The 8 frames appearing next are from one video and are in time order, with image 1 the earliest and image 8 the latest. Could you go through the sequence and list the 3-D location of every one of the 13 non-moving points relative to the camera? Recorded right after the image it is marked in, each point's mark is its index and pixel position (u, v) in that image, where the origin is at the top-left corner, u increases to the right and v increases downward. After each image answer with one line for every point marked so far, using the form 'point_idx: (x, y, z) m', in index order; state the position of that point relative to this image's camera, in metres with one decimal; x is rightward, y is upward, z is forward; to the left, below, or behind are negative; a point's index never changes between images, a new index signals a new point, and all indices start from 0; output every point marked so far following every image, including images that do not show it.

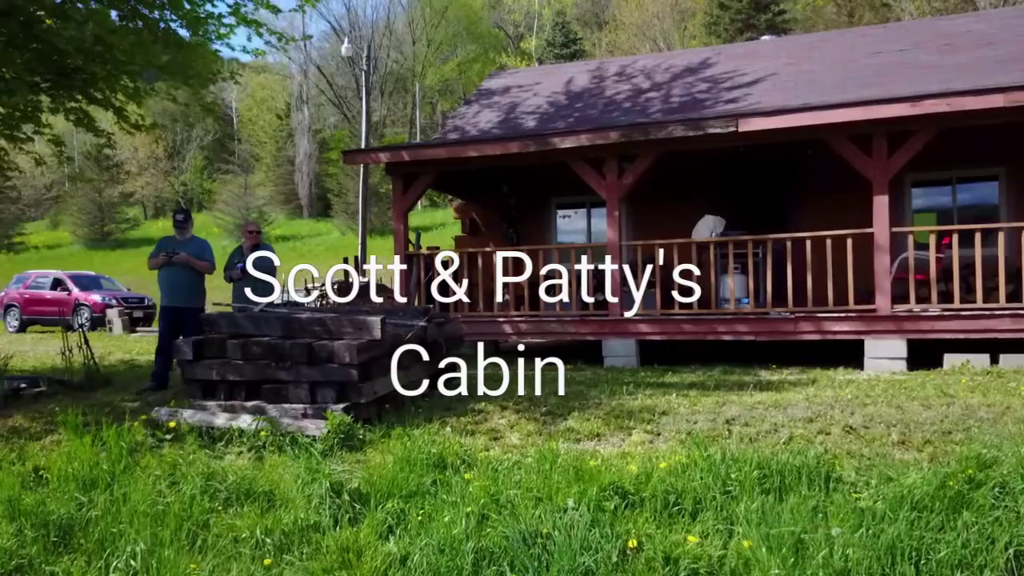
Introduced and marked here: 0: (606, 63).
0: (+0.8, +1.9, +12.8) m
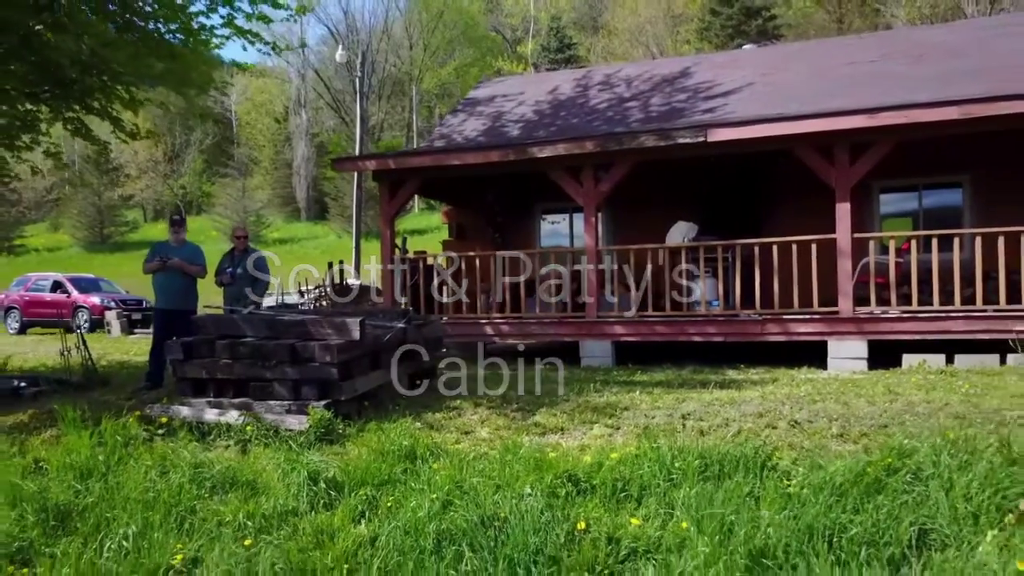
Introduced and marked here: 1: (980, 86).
0: (+0.7, +1.9, +13.2) m
1: (+2.9, +1.3, +9.2) m
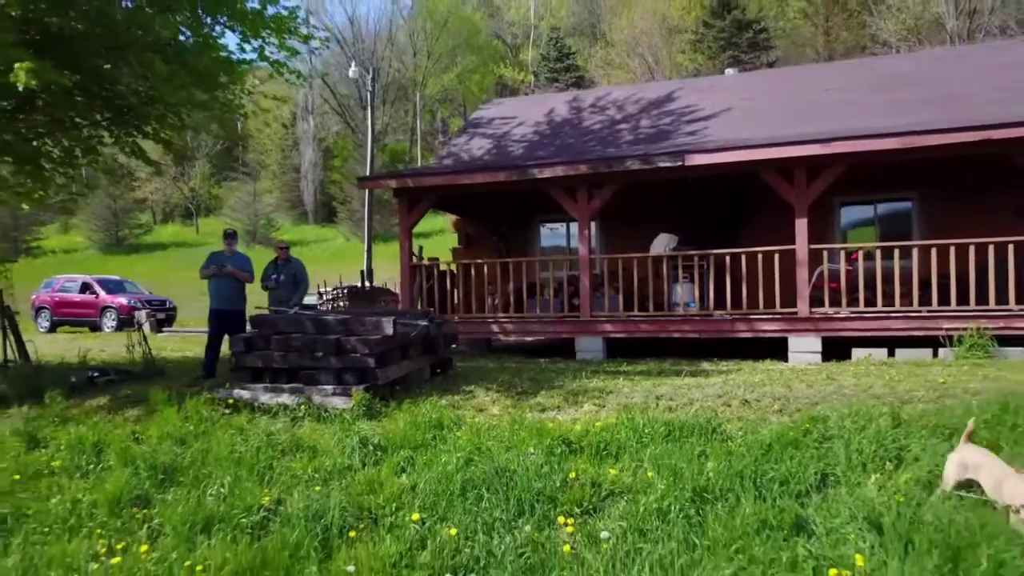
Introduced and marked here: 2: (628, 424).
0: (+0.7, +1.9, +14.5) m
1: (+2.9, +1.3, +10.6) m
2: (+0.5, -0.6, +6.1) m
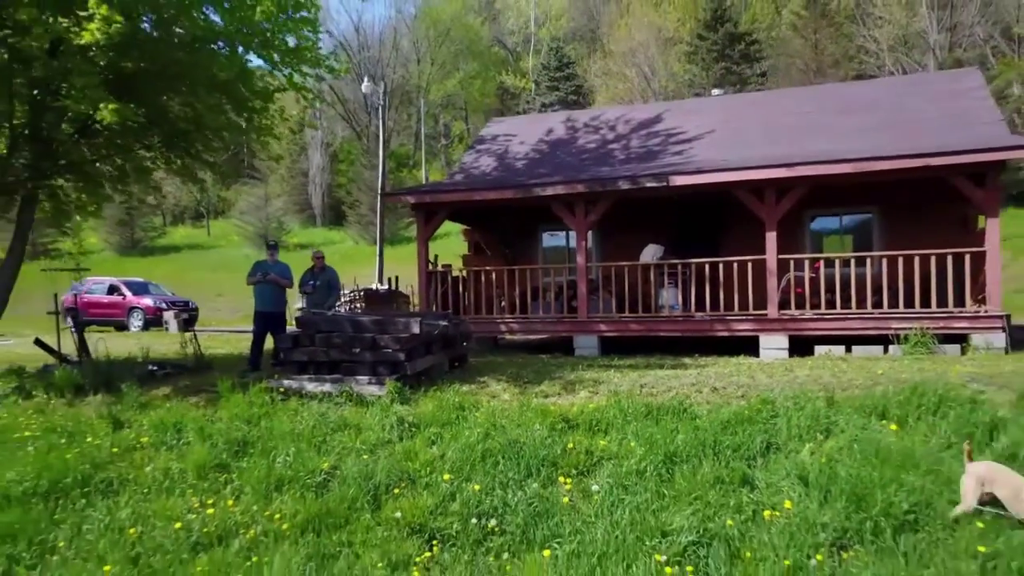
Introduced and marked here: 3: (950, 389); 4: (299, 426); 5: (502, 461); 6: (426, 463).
0: (+0.8, +1.8, +15.9) m
1: (+3.0, +1.2, +11.9) m
2: (+0.5, -0.6, +7.5) m
3: (+2.1, -0.5, +7.3) m
4: (-1.1, -0.7, +7.8) m
5: (0.0, -0.8, +6.8) m
6: (-0.4, -0.8, +6.9) m
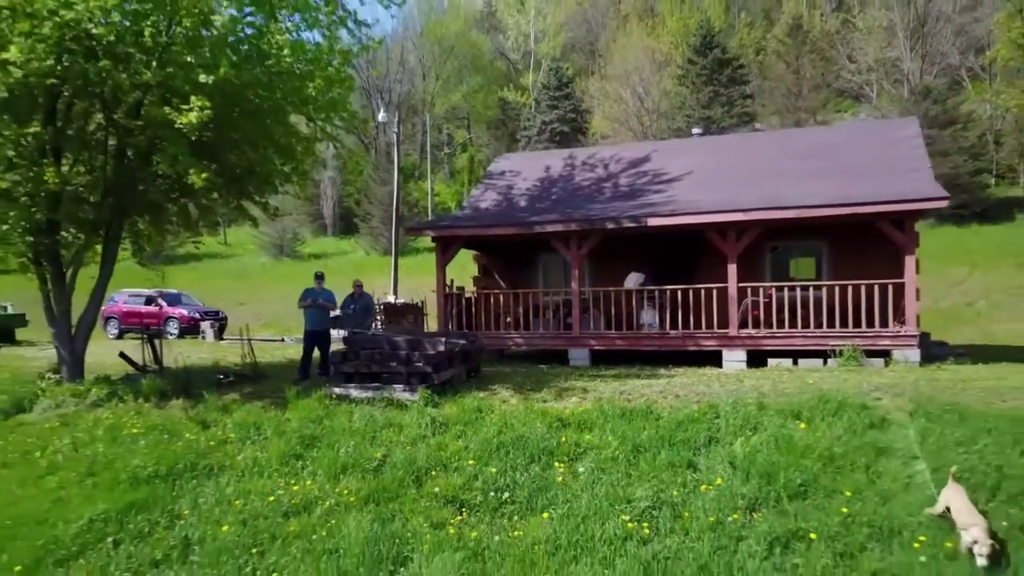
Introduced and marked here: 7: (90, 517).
0: (+0.8, +1.7, +18.1) m
1: (+3.0, +1.0, +14.2) m
2: (+0.6, -0.8, +9.7) m
3: (+2.2, -0.7, +9.5) m
4: (-1.1, -0.9, +10.0) m
5: (0.0, -1.0, +9.0) m
6: (-0.4, -1.0, +9.1) m
7: (-2.4, -1.3, +8.6) m
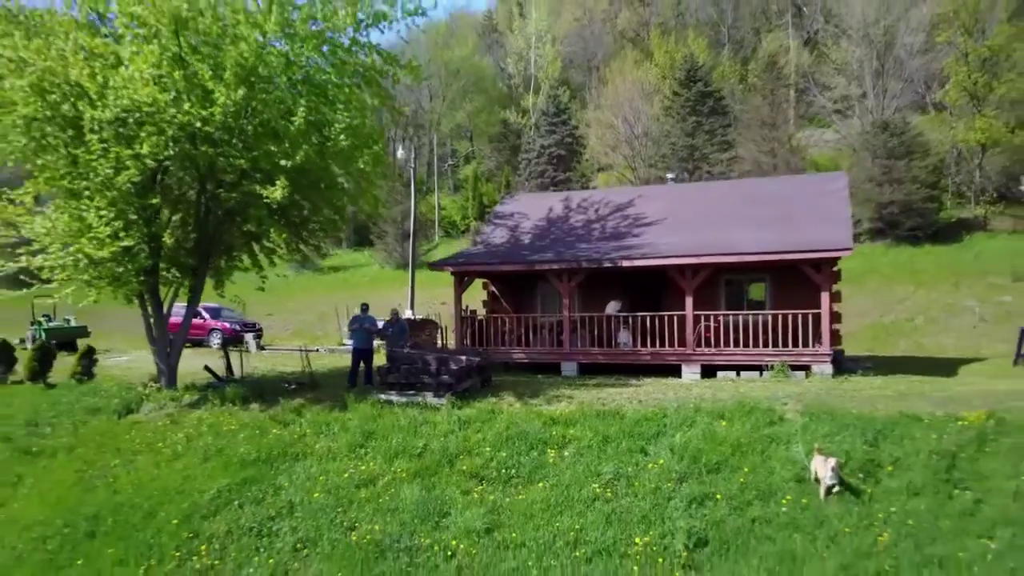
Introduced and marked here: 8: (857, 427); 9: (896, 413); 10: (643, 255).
0: (+0.9, +1.4, +21.6) m
1: (+3.1, +0.7, +17.7) m
2: (+0.6, -1.1, +13.2) m
3: (+2.2, -1.0, +13.0) m
4: (-1.0, -1.2, +13.5) m
5: (0.0, -1.3, +12.5) m
6: (-0.3, -1.3, +12.6) m
7: (-2.4, -1.6, +12.1) m
8: (+2.6, -1.1, +11.4) m
9: (+3.1, -1.0, +11.9) m
10: (+1.5, +0.4, +16.8) m
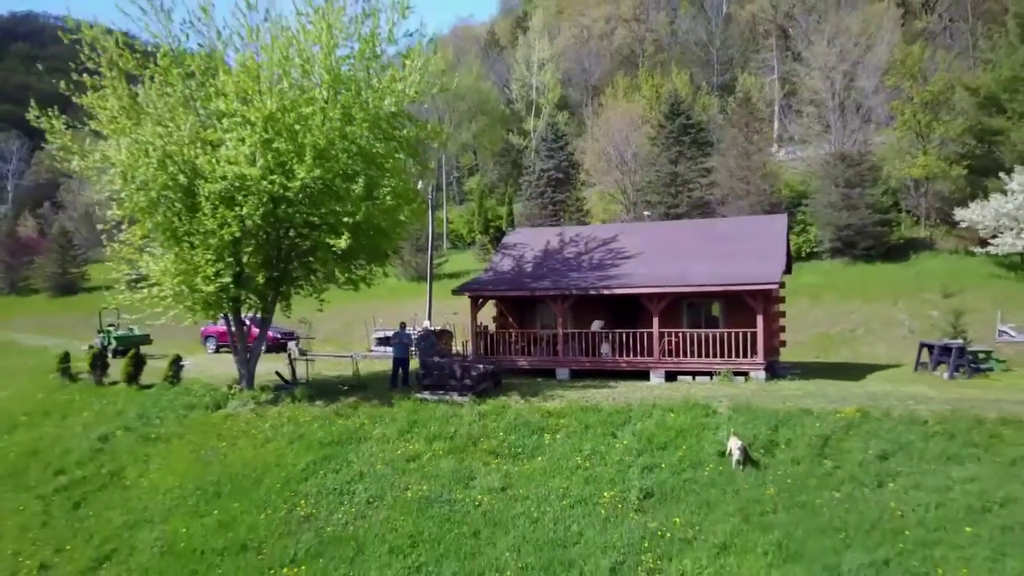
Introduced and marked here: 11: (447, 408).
0: (+0.9, +1.0, +26.2) m
1: (+3.1, +0.4, +22.2) m
2: (+0.7, -1.4, +17.8) m
3: (+2.3, -1.3, +17.6) m
4: (-0.9, -1.5, +18.1) m
5: (+0.1, -1.6, +17.1) m
6: (-0.2, -1.6, +17.2) m
7: (-2.3, -1.9, +16.7) m
8: (+2.7, -1.4, +16.0) m
9: (+3.1, -1.3, +16.5) m
10: (+1.6, +0.1, +21.3) m
11: (-0.8, -1.5, +18.5) m
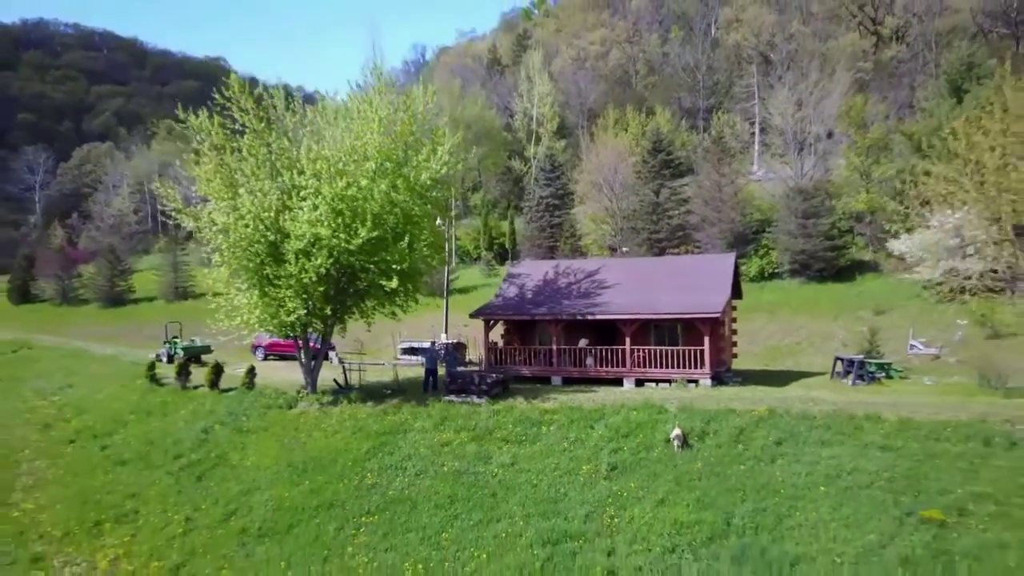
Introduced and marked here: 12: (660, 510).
0: (+1.0, +0.6, +32.3) m
1: (+3.2, -0.1, +28.4) m
2: (+0.8, -1.9, +23.9) m
3: (+2.4, -1.8, +23.7) m
4: (-0.8, -2.0, +24.2) m
5: (+0.2, -2.1, +23.2) m
6: (-0.1, -2.1, +23.3) m
7: (-2.2, -2.4, +22.8) m
8: (+2.8, -1.9, +22.1) m
9: (+3.2, -1.8, +22.6) m
10: (+1.7, -0.4, +27.5) m
11: (-0.7, -2.0, +24.6) m
12: (+1.8, -2.7, +18.2) m
